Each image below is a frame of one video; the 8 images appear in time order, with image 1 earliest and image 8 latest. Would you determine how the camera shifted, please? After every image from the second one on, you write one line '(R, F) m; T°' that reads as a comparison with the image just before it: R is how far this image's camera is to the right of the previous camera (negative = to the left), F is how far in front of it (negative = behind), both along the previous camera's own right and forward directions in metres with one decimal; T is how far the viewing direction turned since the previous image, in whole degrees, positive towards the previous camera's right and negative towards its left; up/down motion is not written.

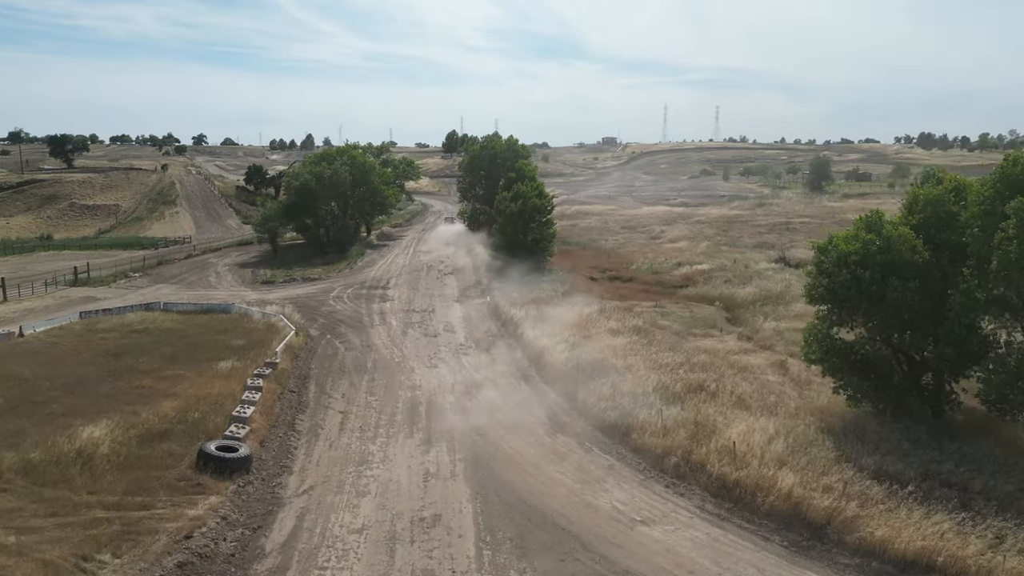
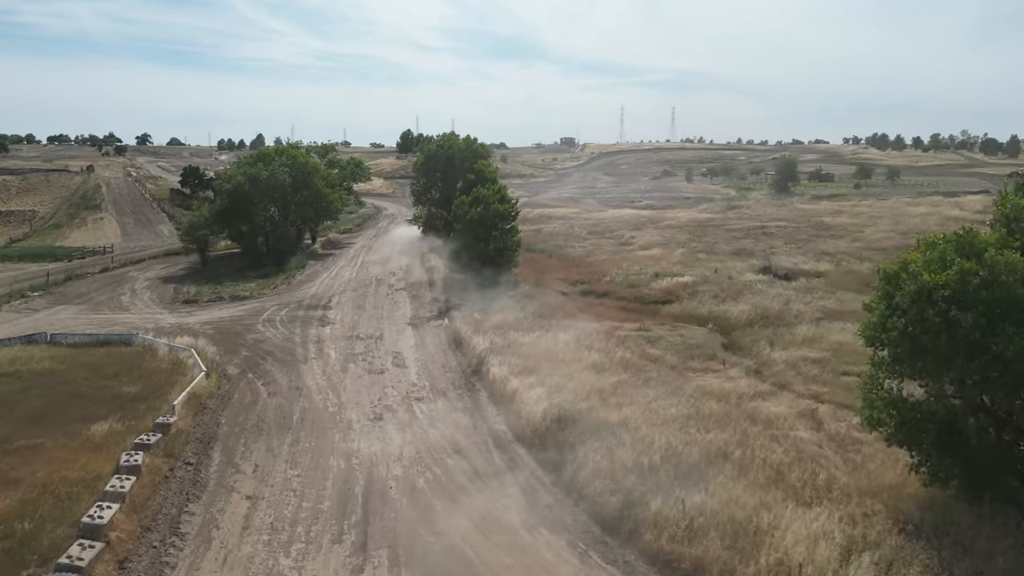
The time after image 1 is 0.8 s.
(-0.1, +3.7) m; +3°
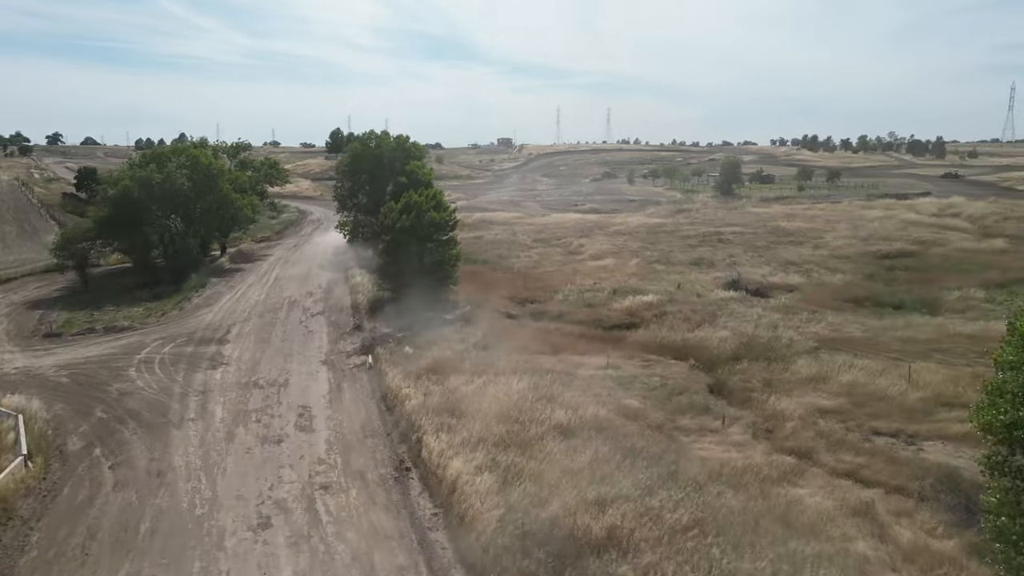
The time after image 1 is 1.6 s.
(0.0, +4.1) m; +5°
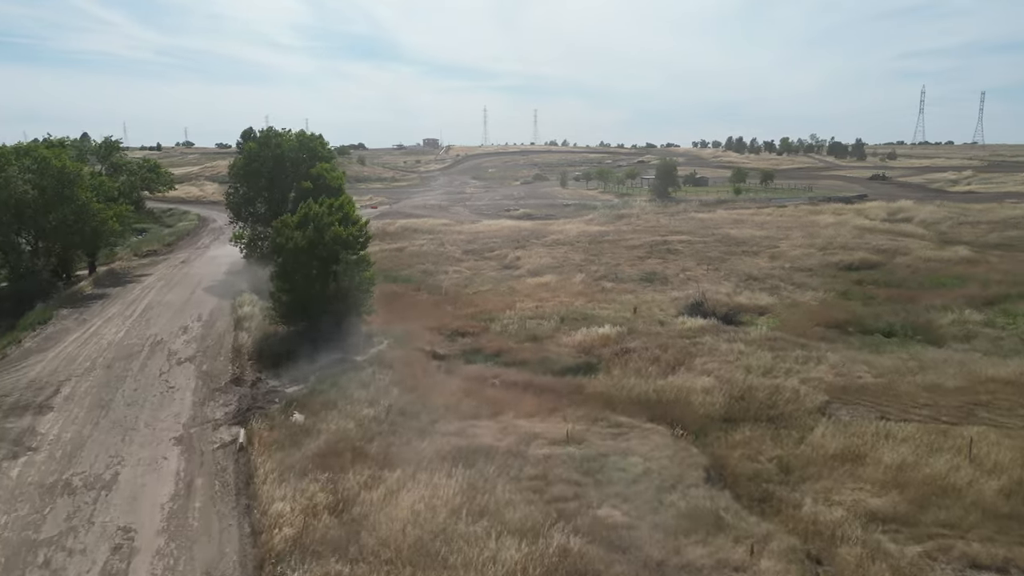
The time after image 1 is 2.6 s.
(+0.1, +4.8) m; +6°
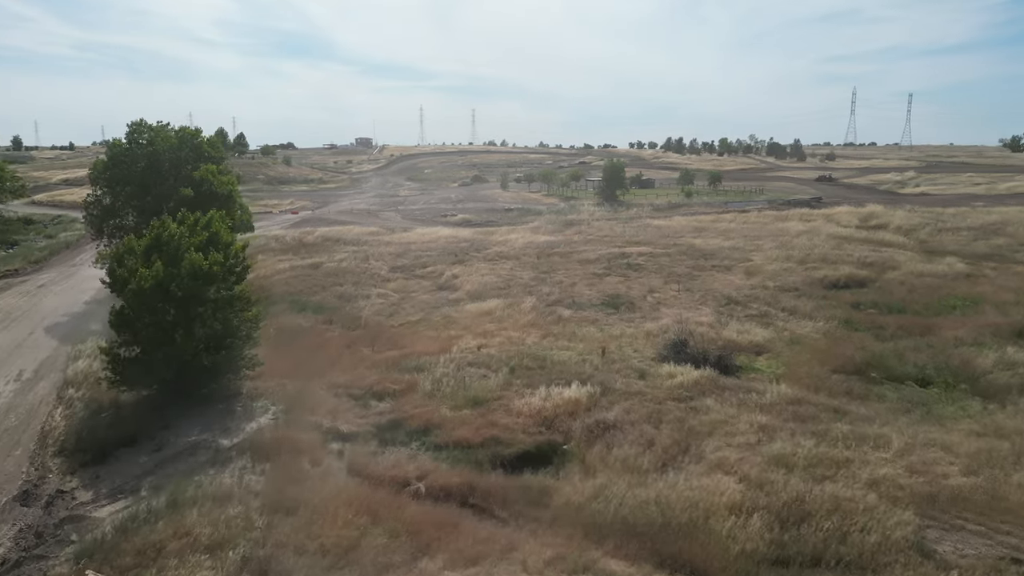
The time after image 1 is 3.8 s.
(+0.2, +5.5) m; +5°
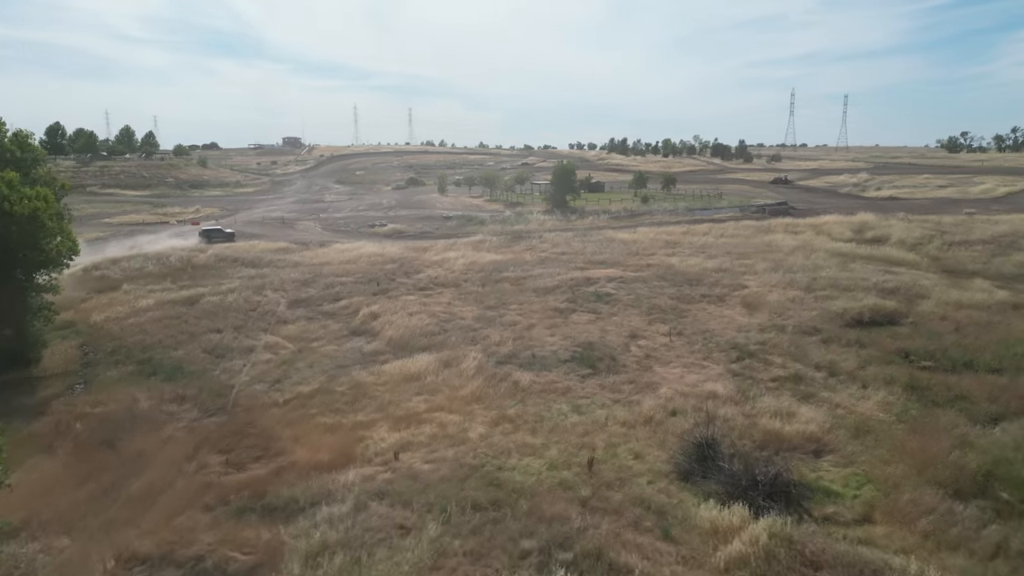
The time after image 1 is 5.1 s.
(+0.2, +7.0) m; +5°
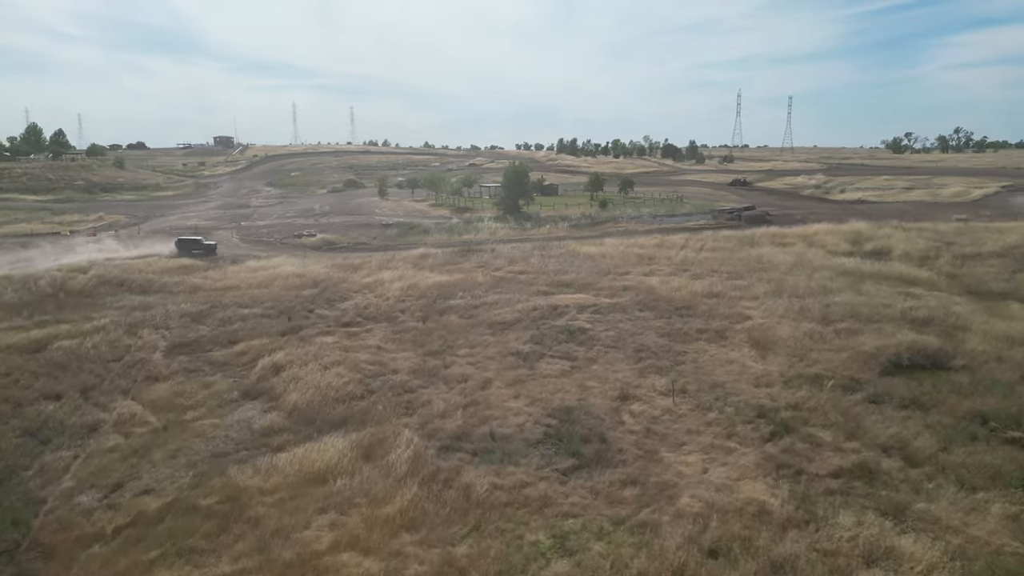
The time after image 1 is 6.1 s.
(0.0, +5.4) m; +4°
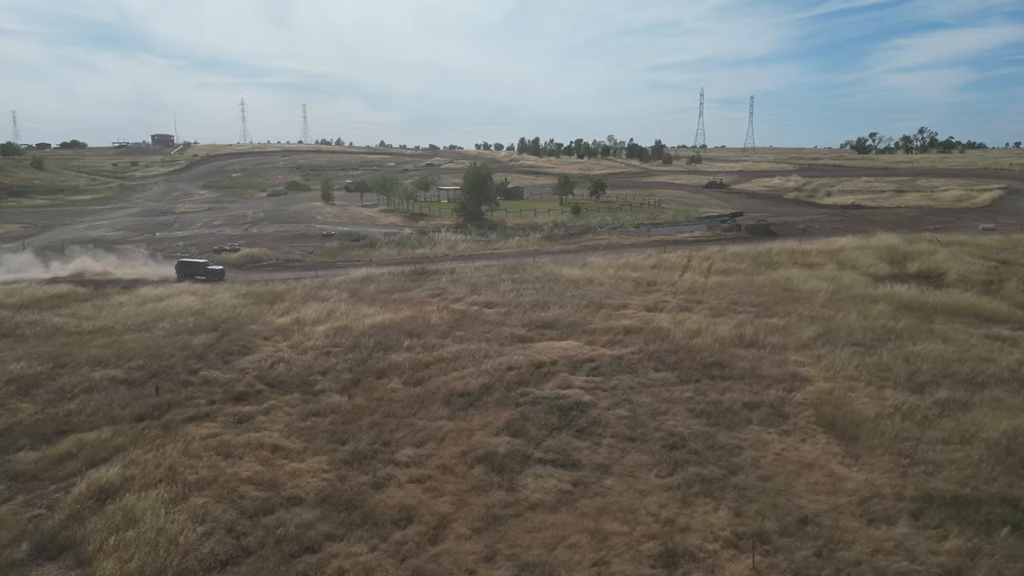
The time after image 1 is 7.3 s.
(-0.1, +6.3) m; +3°
